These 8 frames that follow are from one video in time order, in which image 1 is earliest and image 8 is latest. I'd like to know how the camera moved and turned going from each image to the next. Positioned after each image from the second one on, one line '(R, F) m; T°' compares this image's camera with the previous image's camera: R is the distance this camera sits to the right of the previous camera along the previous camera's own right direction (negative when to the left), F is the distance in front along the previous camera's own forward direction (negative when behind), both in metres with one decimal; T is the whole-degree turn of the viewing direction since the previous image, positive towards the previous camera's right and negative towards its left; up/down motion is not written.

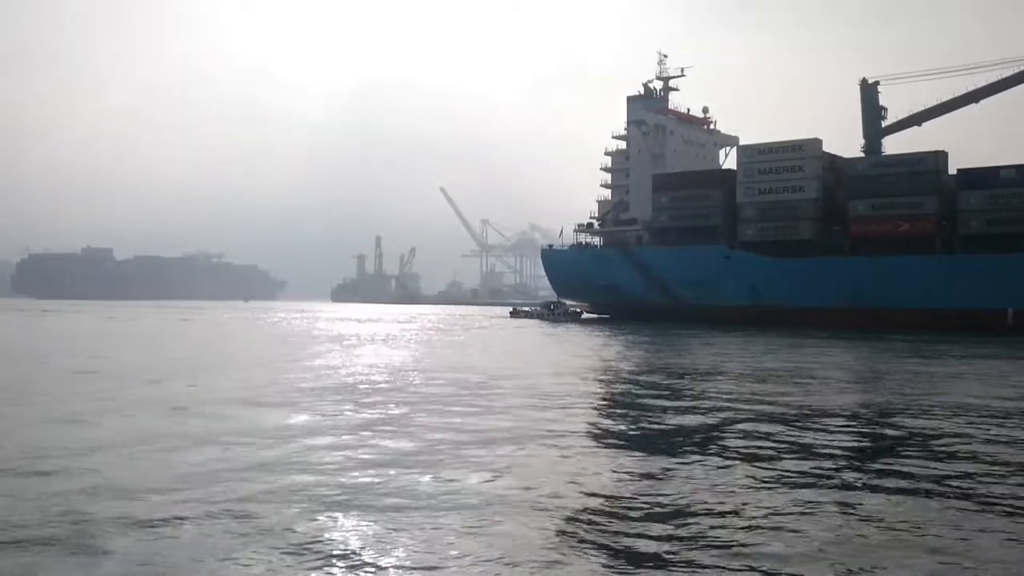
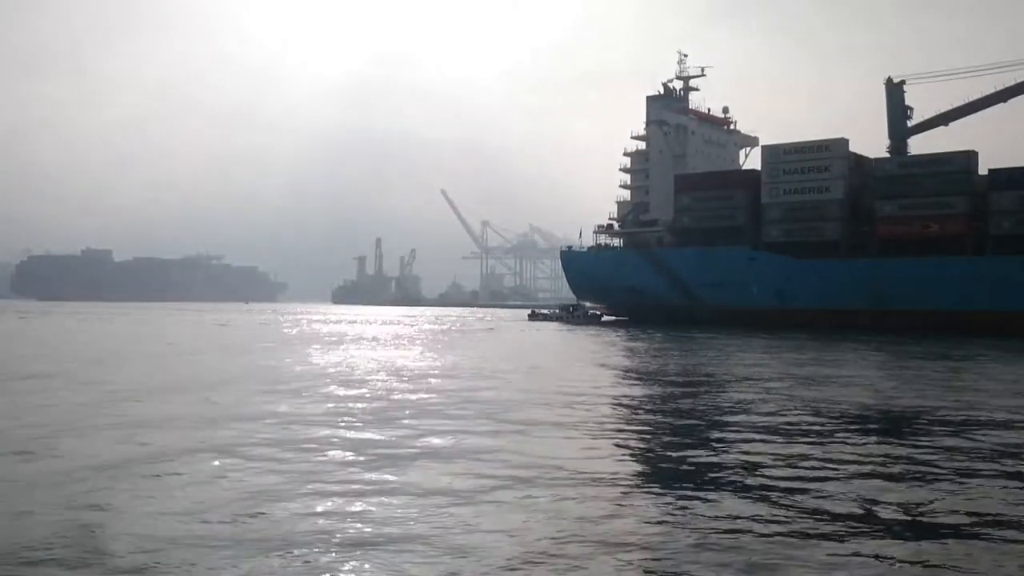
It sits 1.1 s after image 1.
(-0.7, +0.3) m; 0°
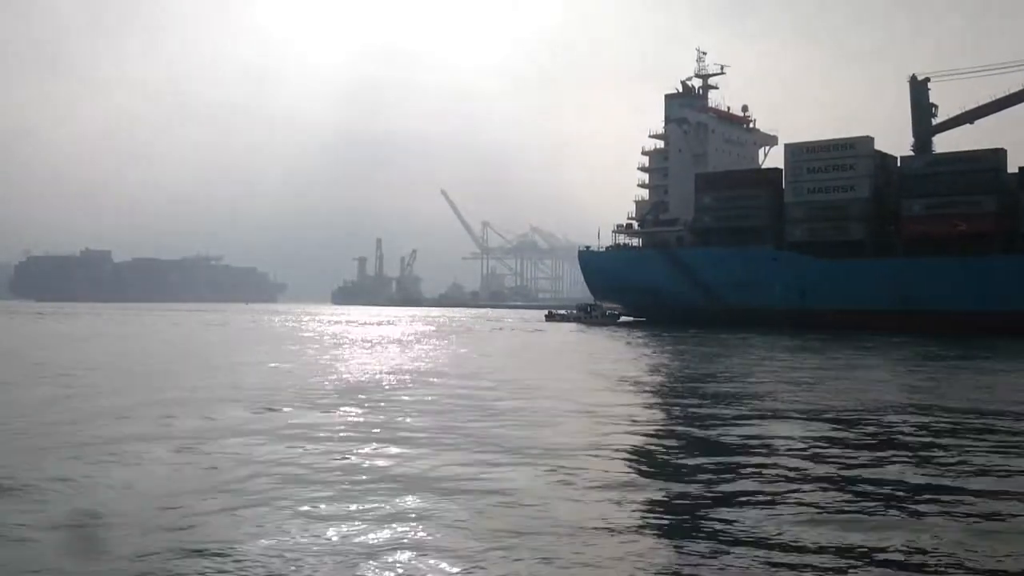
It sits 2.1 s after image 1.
(-0.6, +0.3) m; 0°
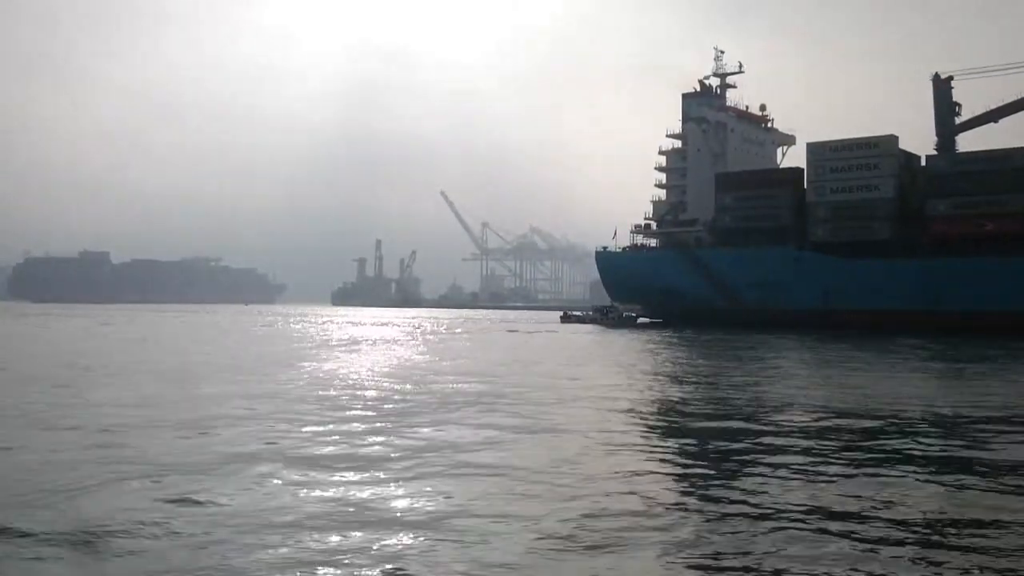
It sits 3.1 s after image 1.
(-0.6, +0.3) m; 0°
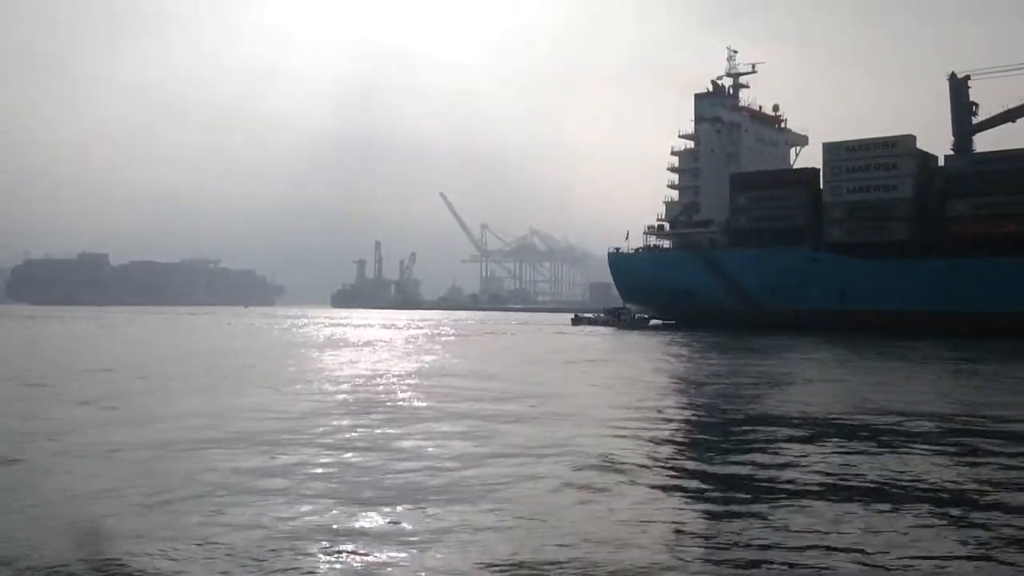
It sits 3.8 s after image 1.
(-0.4, +0.2) m; 0°
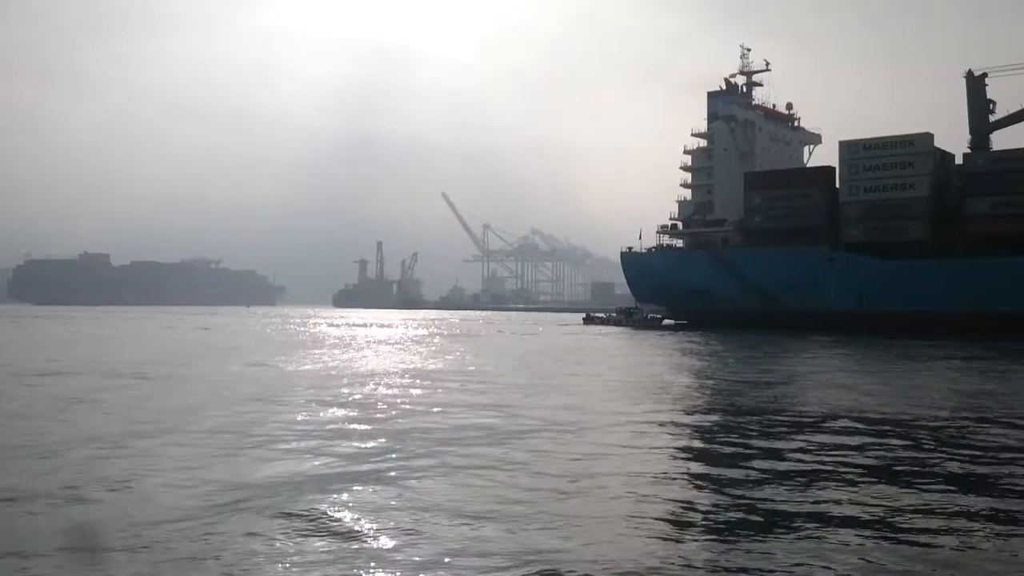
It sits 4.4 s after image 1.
(-0.4, +0.2) m; 0°
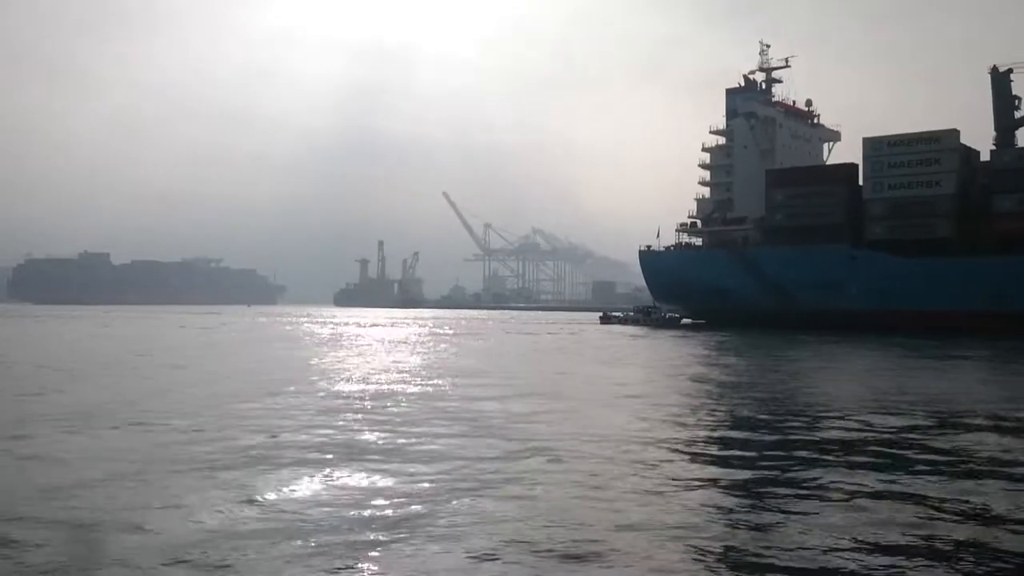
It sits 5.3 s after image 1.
(-0.6, +0.3) m; 0°
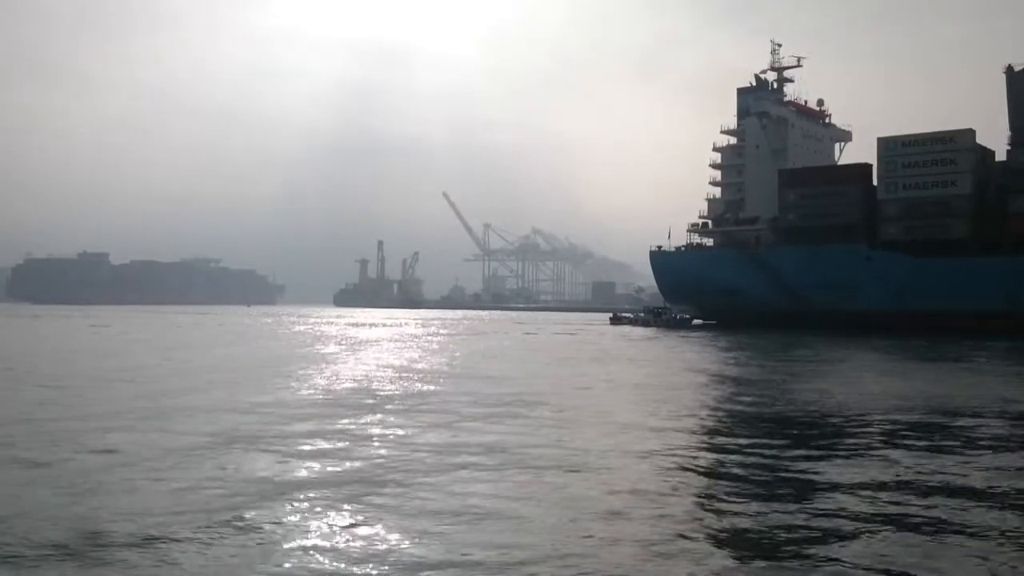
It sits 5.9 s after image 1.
(-0.4, +0.2) m; 0°
